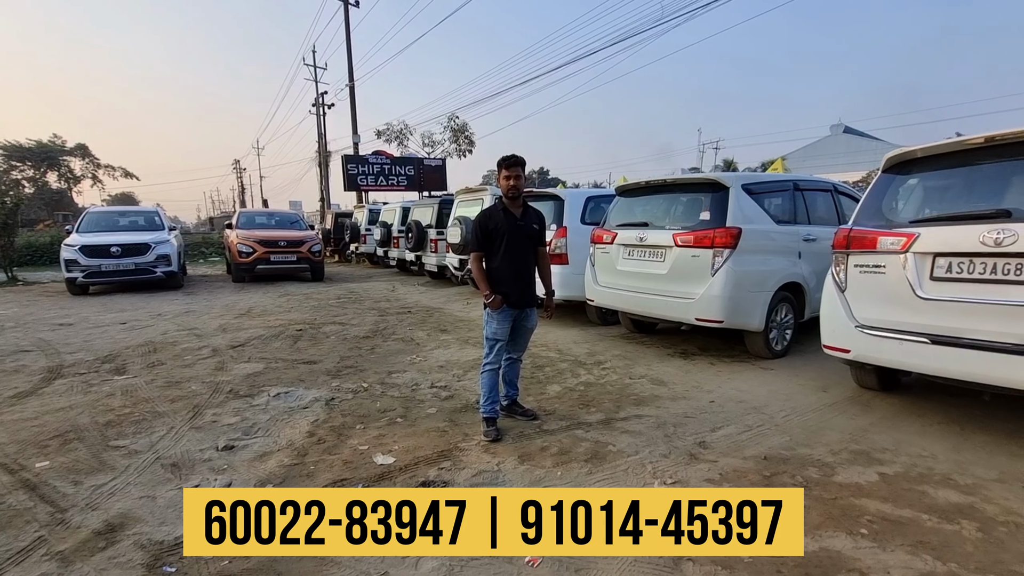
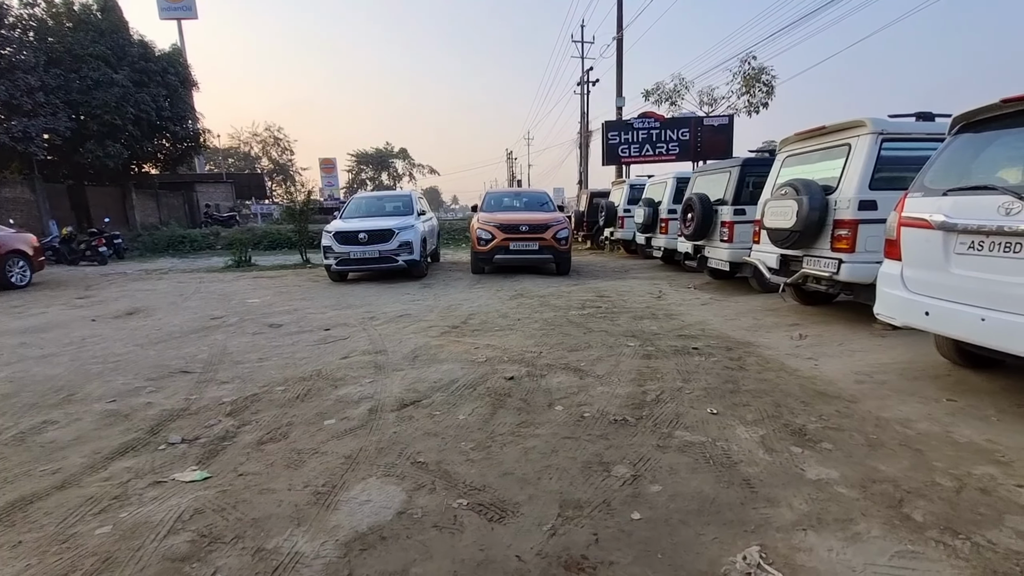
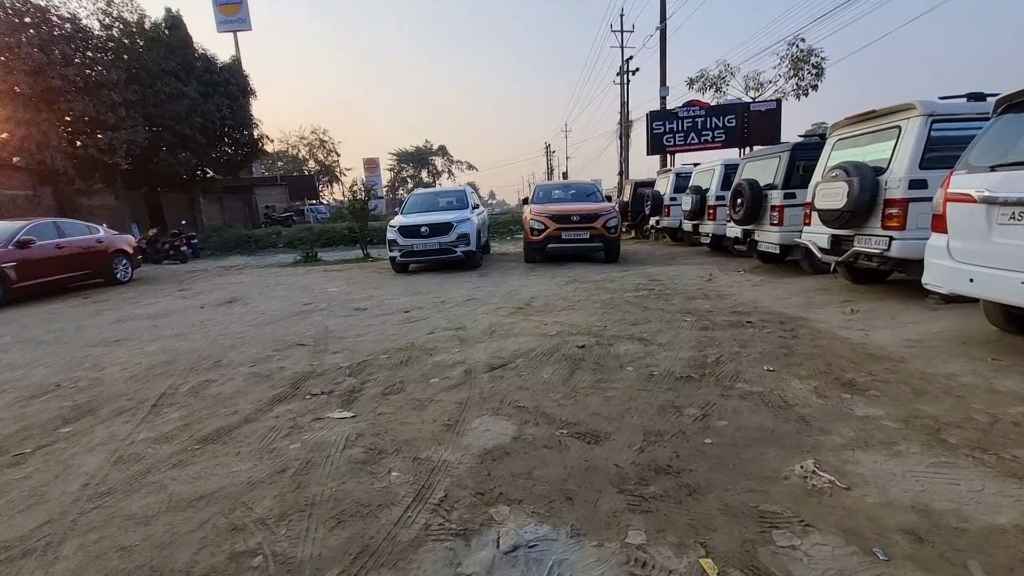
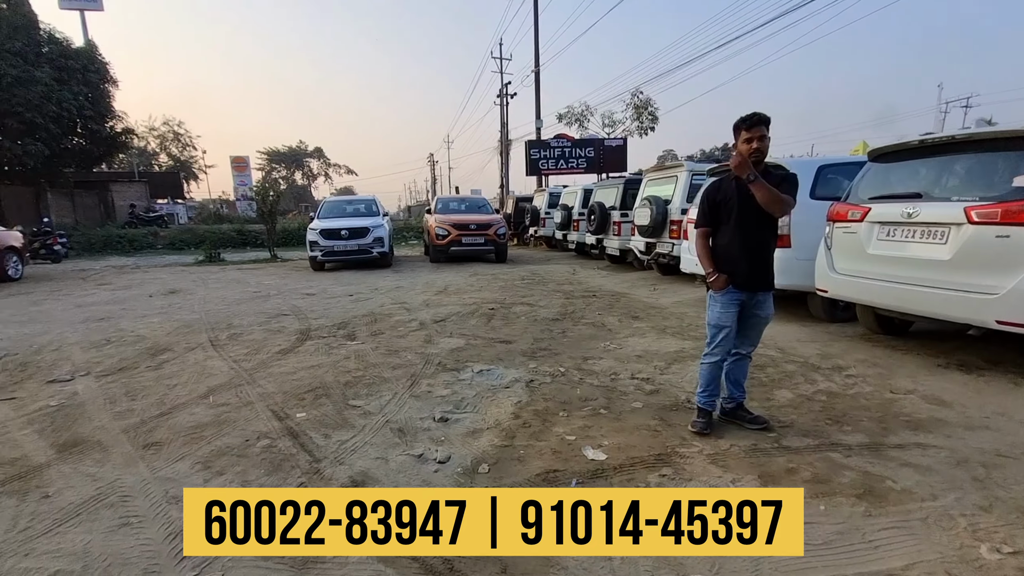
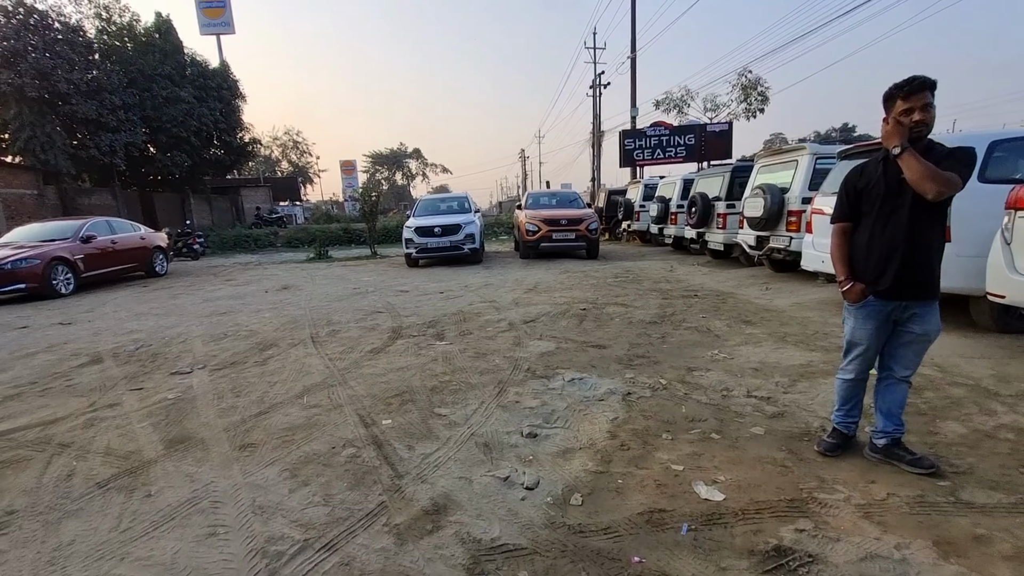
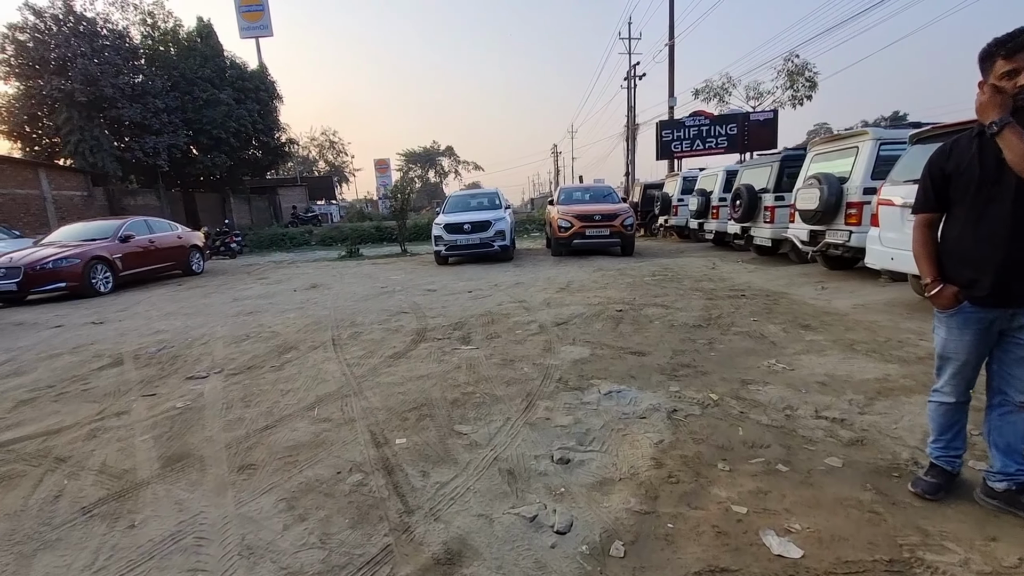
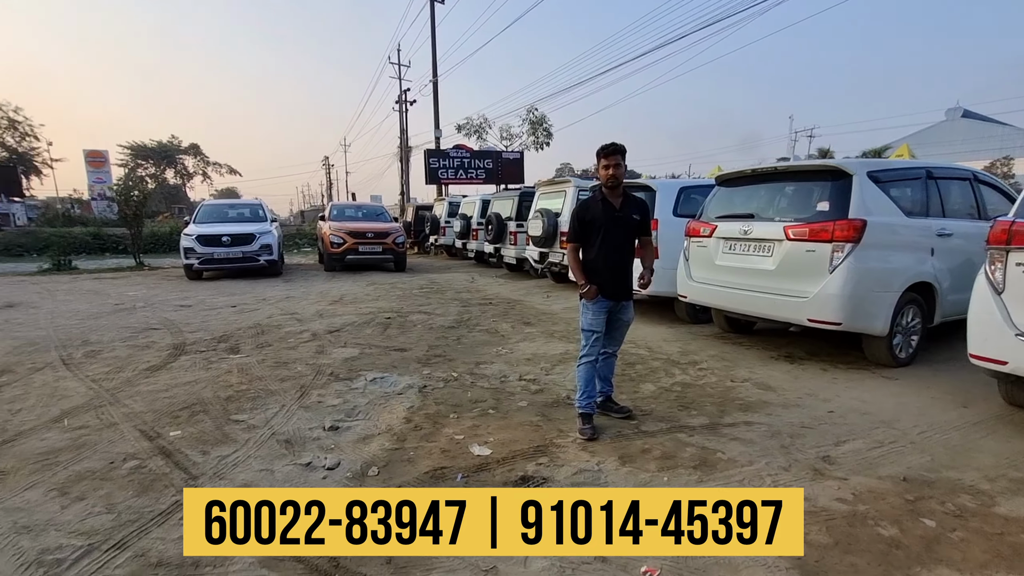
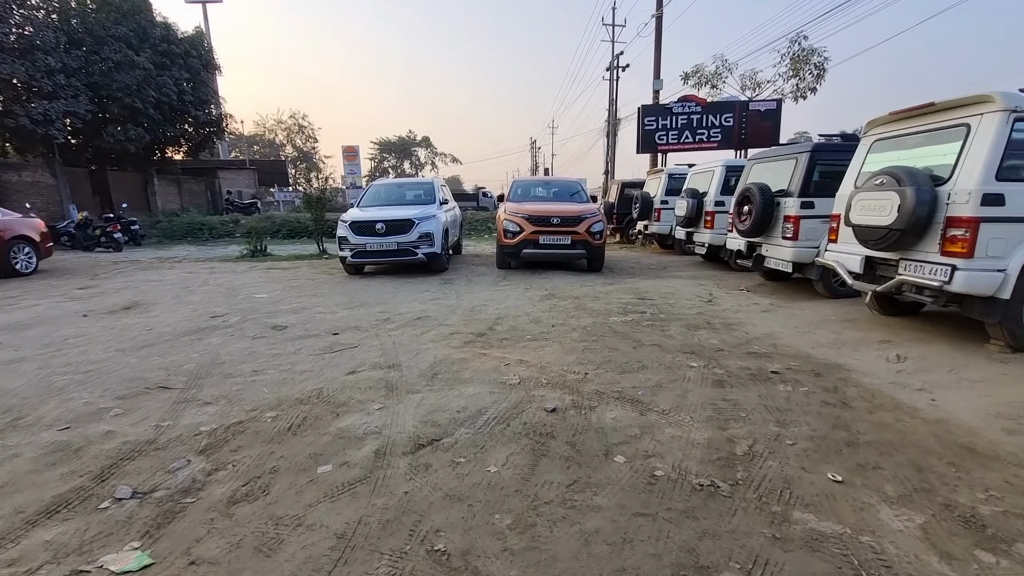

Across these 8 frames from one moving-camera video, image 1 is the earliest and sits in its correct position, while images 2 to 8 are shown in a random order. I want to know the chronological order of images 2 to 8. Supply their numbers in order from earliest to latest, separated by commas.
7, 4, 5, 6, 3, 2, 8
